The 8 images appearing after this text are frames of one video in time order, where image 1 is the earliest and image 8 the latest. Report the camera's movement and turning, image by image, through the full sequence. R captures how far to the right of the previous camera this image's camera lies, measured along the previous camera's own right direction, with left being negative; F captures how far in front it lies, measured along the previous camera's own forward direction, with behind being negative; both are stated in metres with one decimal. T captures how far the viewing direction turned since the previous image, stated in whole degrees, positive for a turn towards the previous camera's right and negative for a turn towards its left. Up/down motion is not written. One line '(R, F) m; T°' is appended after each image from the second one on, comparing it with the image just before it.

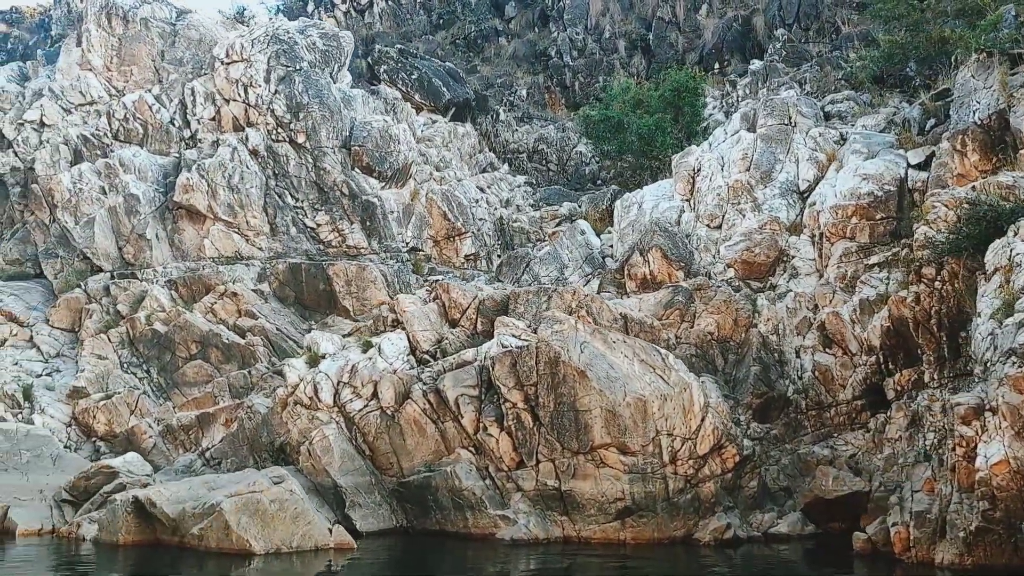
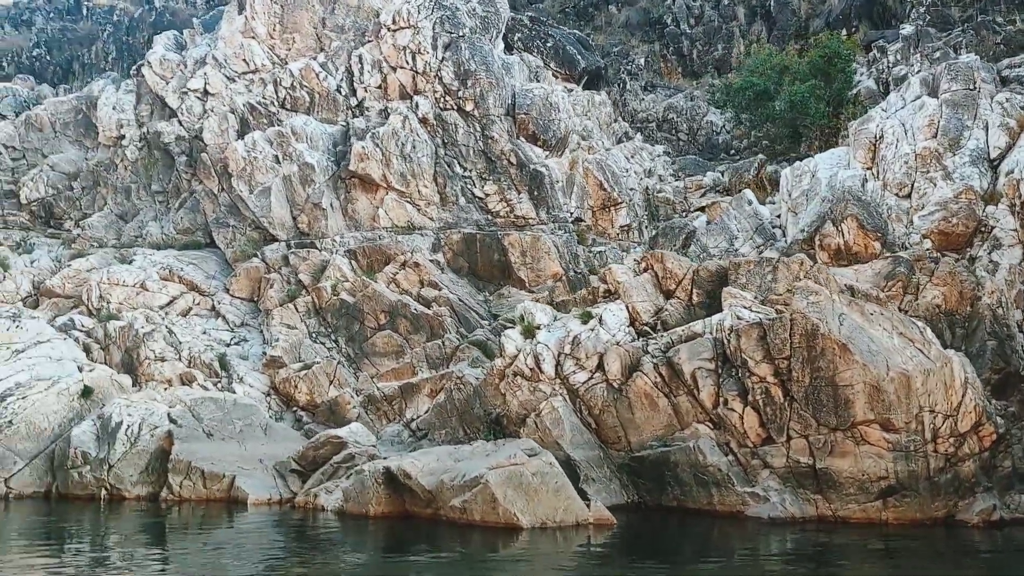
(-3.8, +0.6) m; -3°
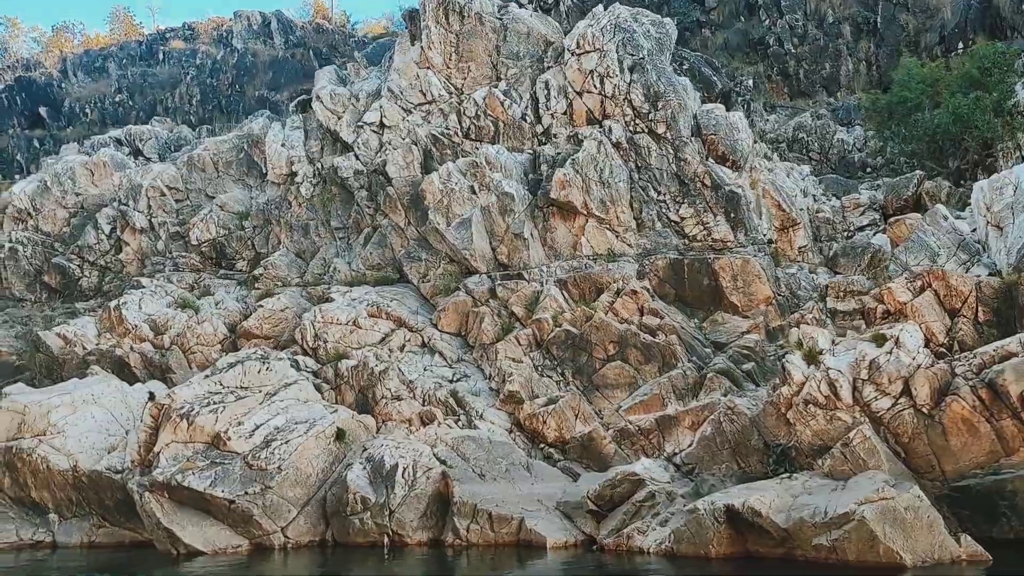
(-5.7, +1.0) m; -1°
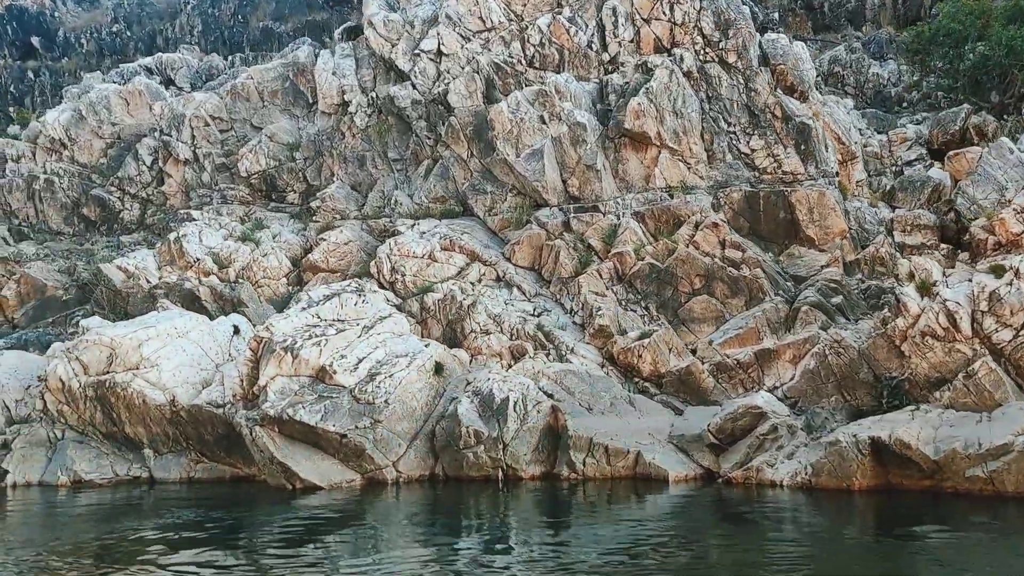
(-3.0, +0.6) m; +1°
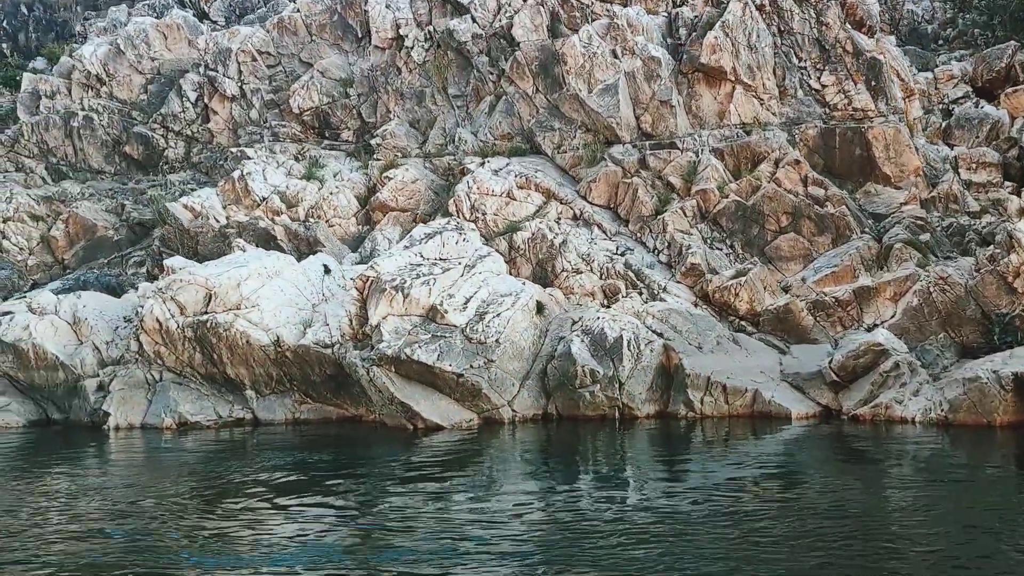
(-3.0, +0.4) m; +1°
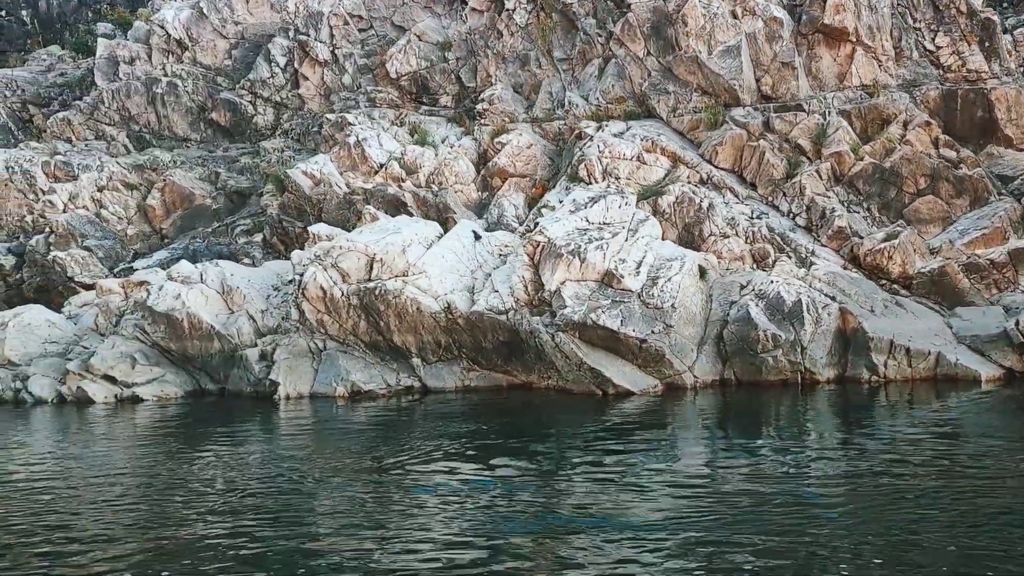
(-4.1, +0.4) m; +1°
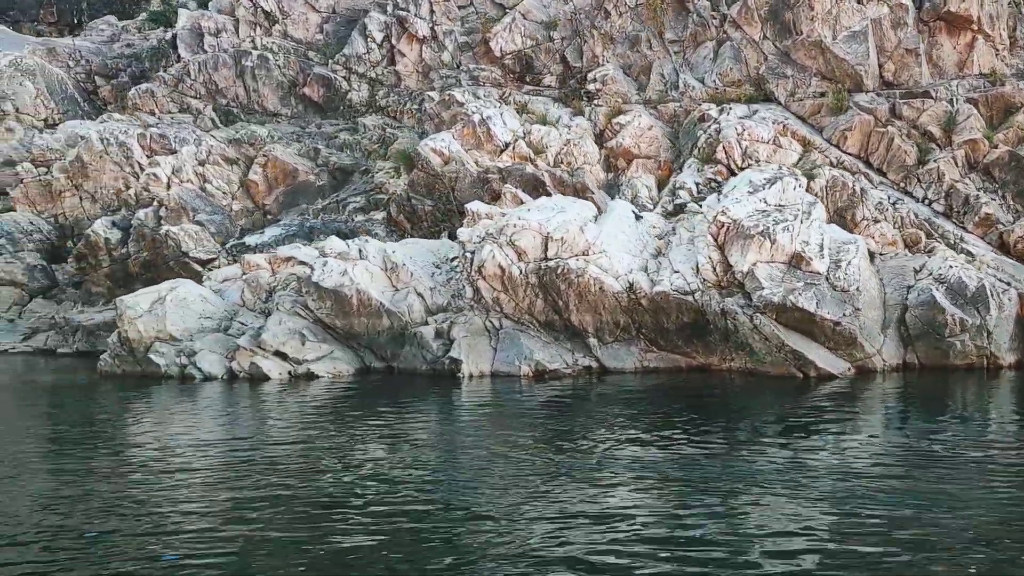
(-4.6, +0.3) m; +2°
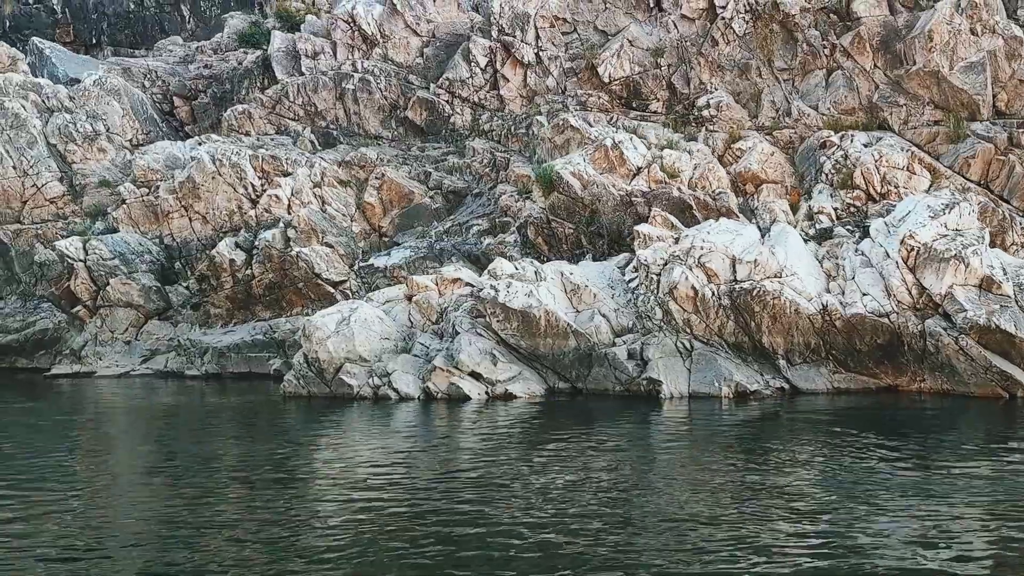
(-5.1, -0.1) m; +2°
